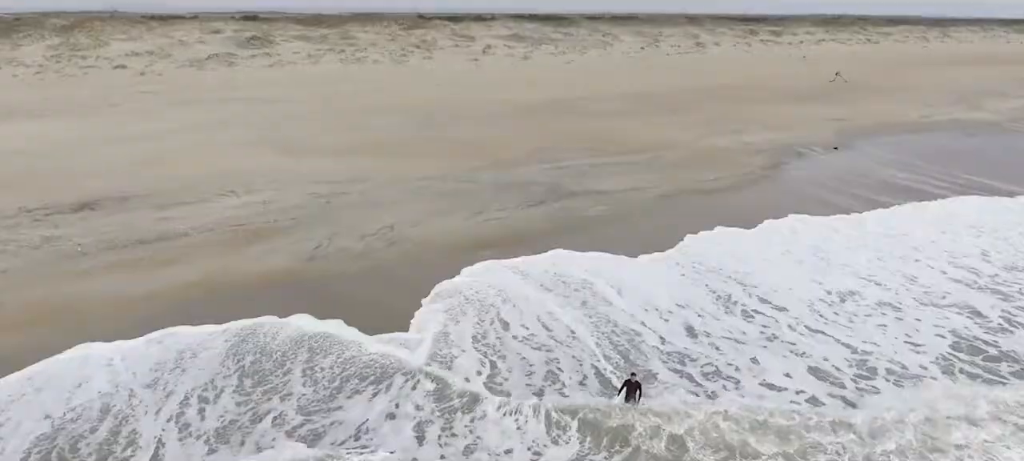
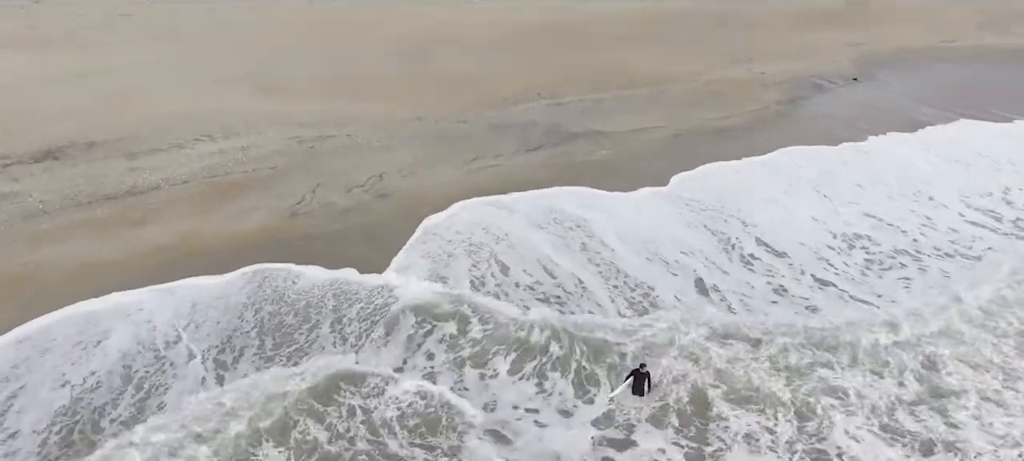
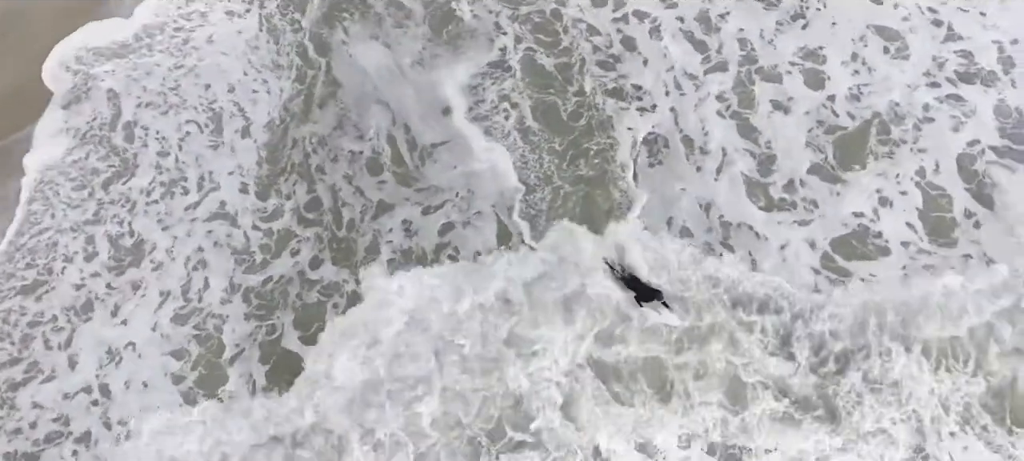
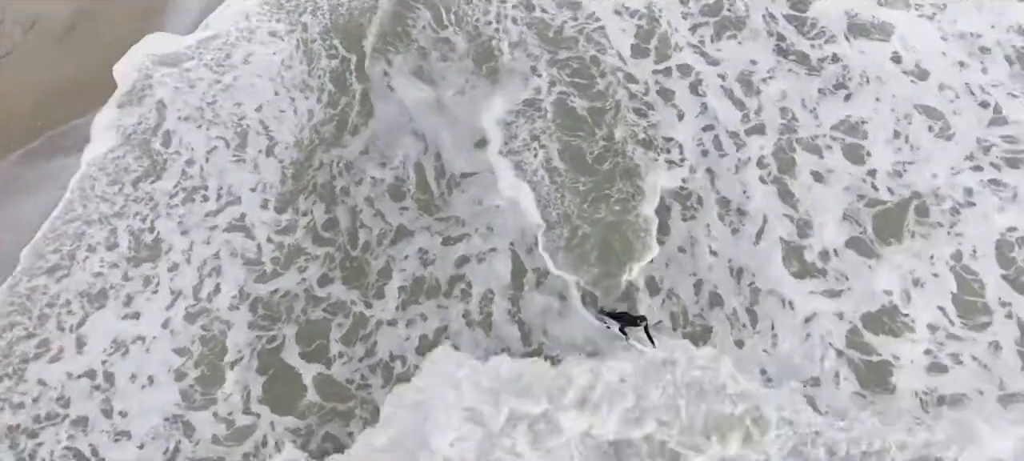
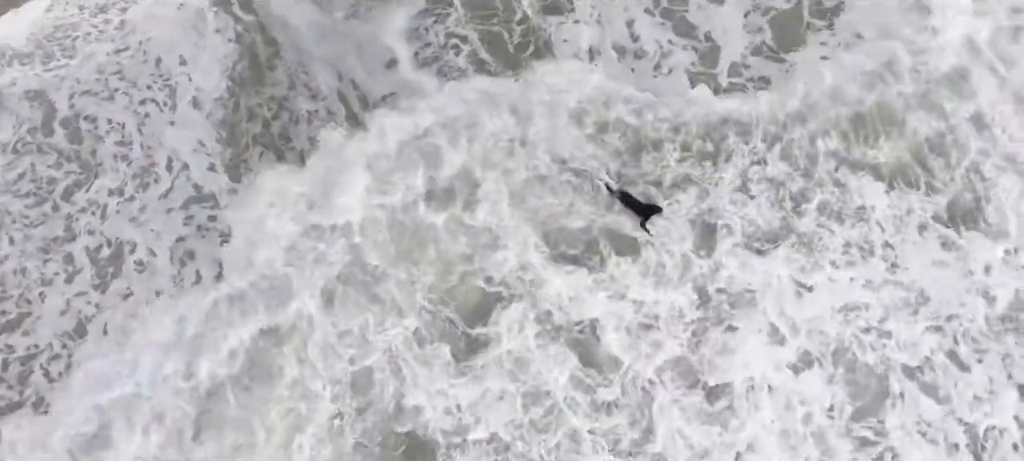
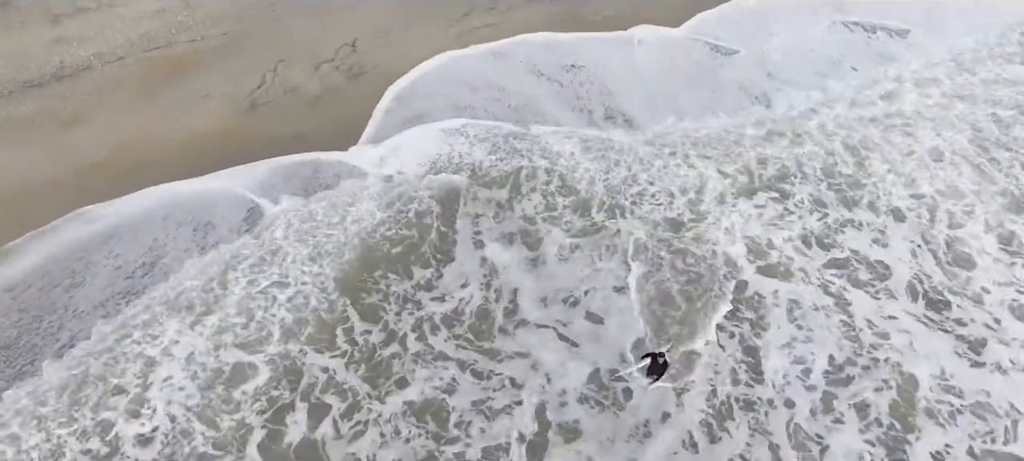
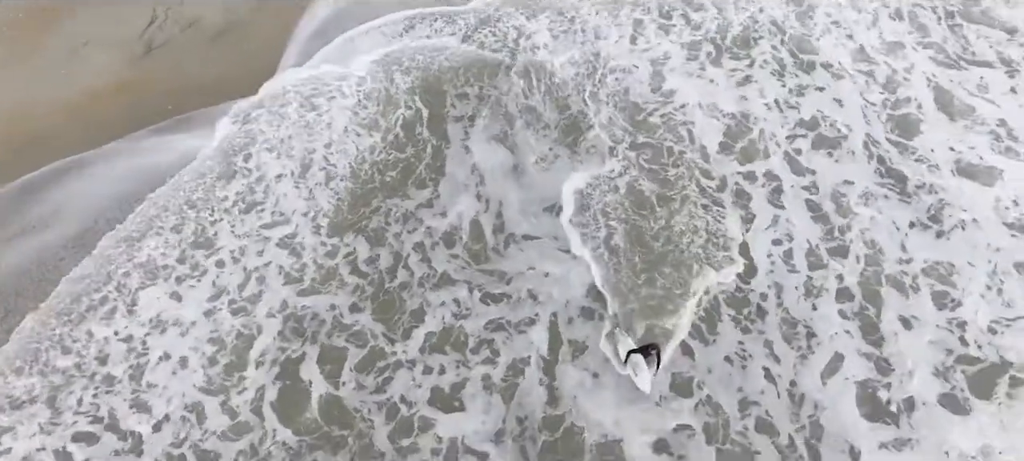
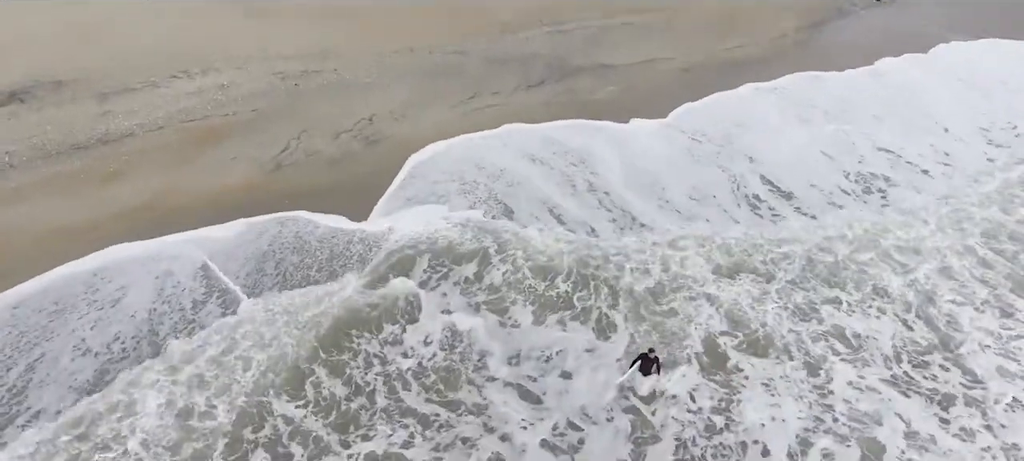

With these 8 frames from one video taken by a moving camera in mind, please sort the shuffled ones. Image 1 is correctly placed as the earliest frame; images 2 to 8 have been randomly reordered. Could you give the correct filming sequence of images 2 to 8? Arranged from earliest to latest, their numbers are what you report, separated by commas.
2, 8, 6, 7, 4, 3, 5
